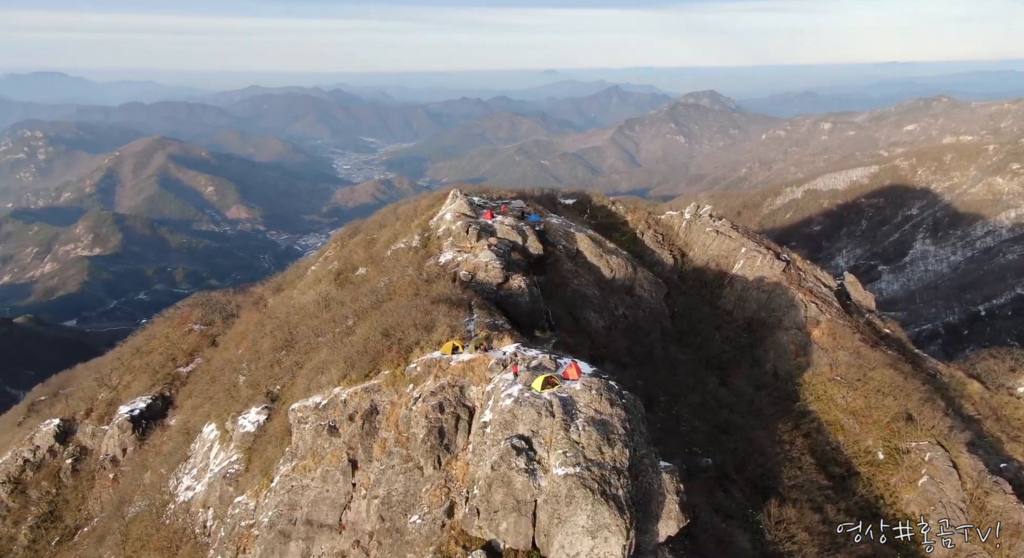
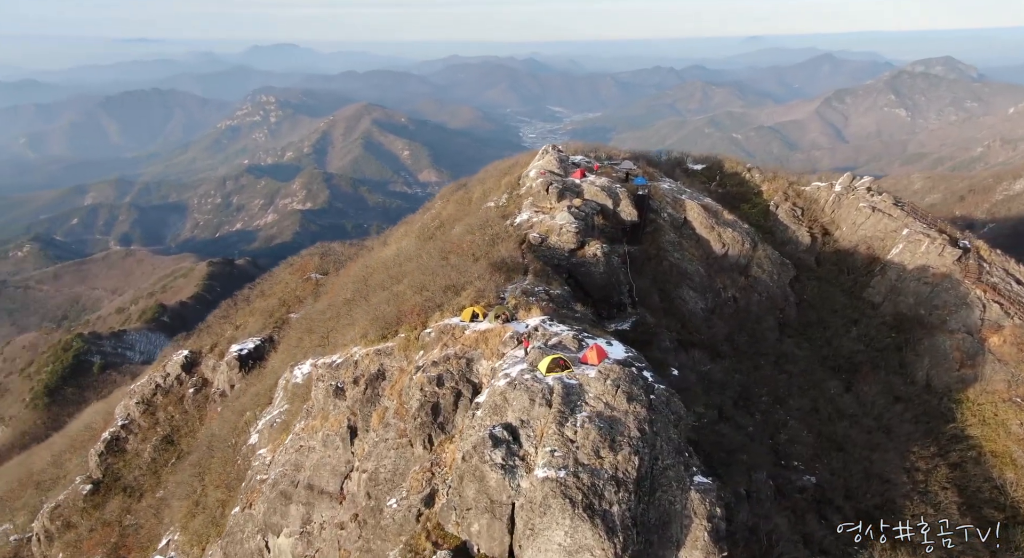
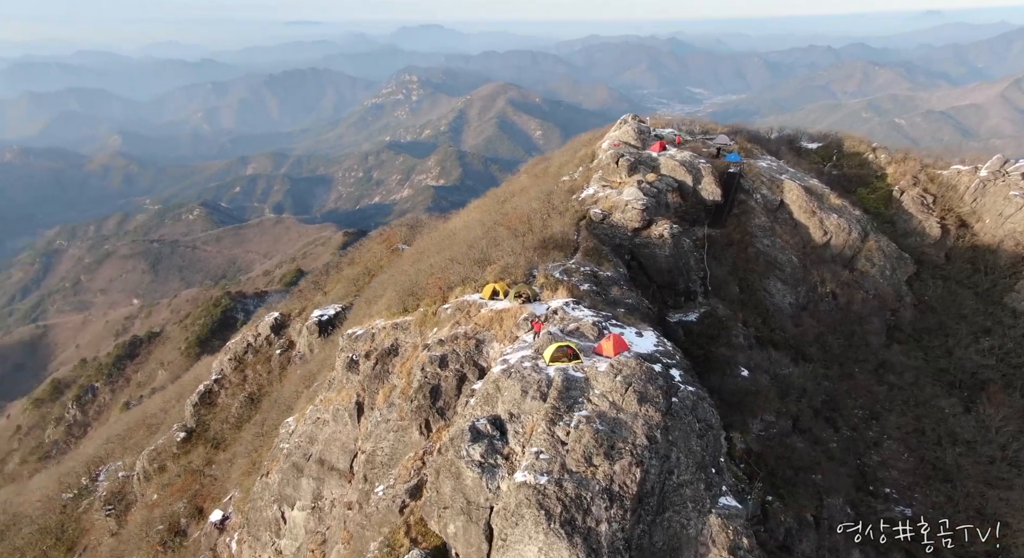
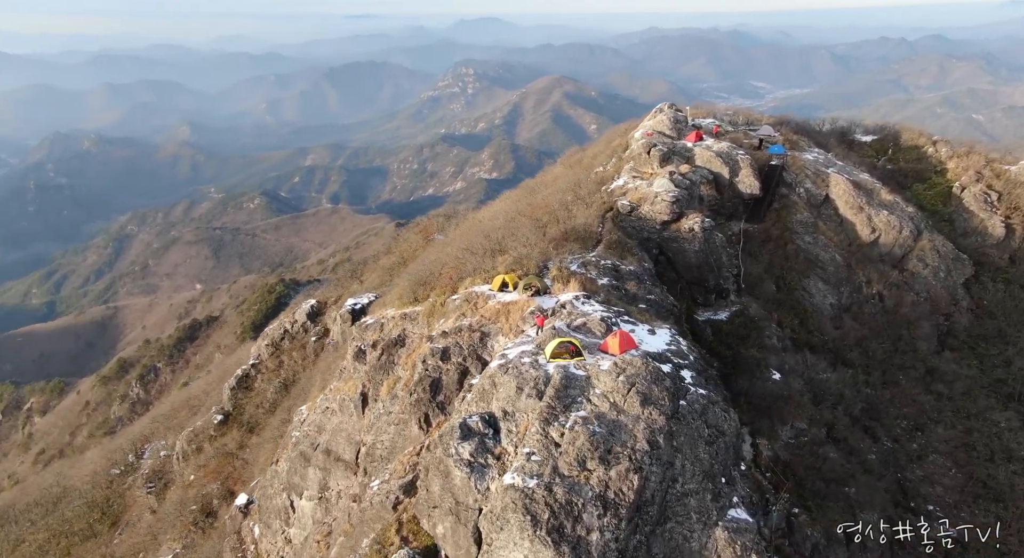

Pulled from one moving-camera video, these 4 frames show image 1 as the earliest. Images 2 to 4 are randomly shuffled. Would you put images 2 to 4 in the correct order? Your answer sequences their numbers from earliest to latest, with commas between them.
2, 3, 4
